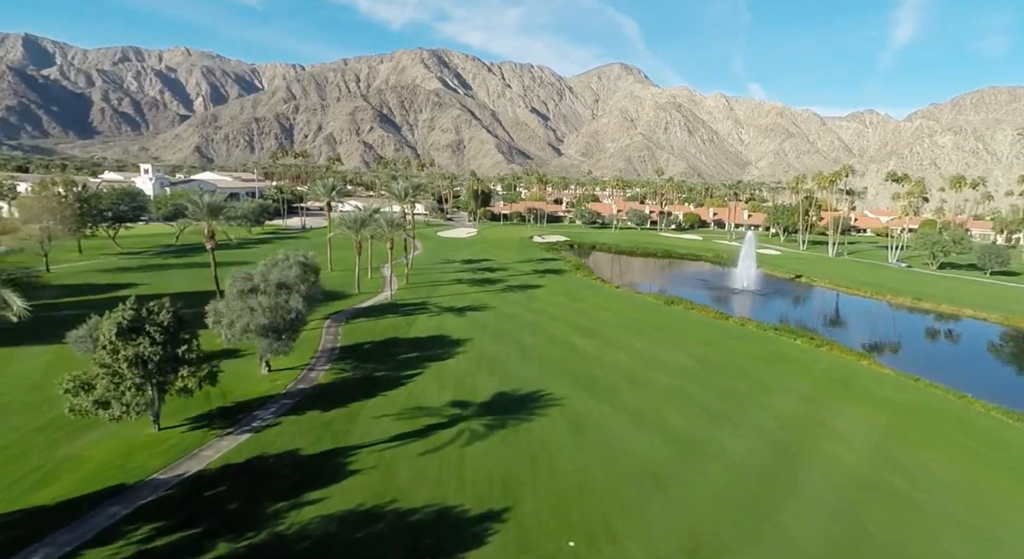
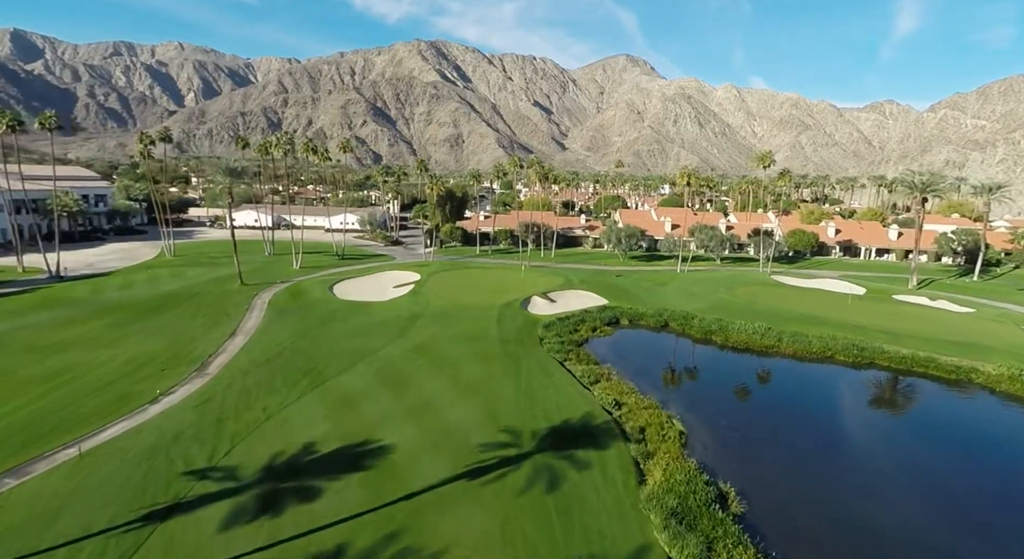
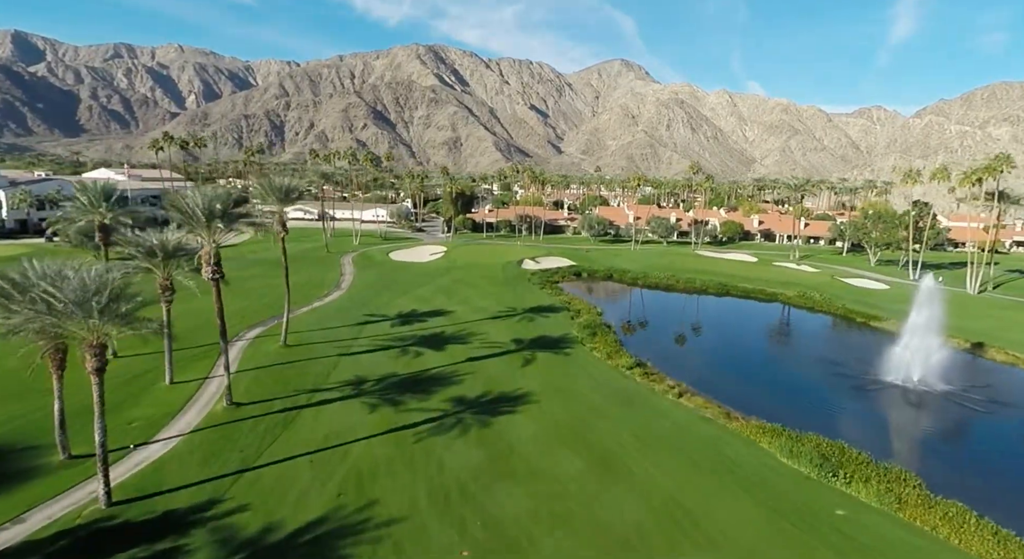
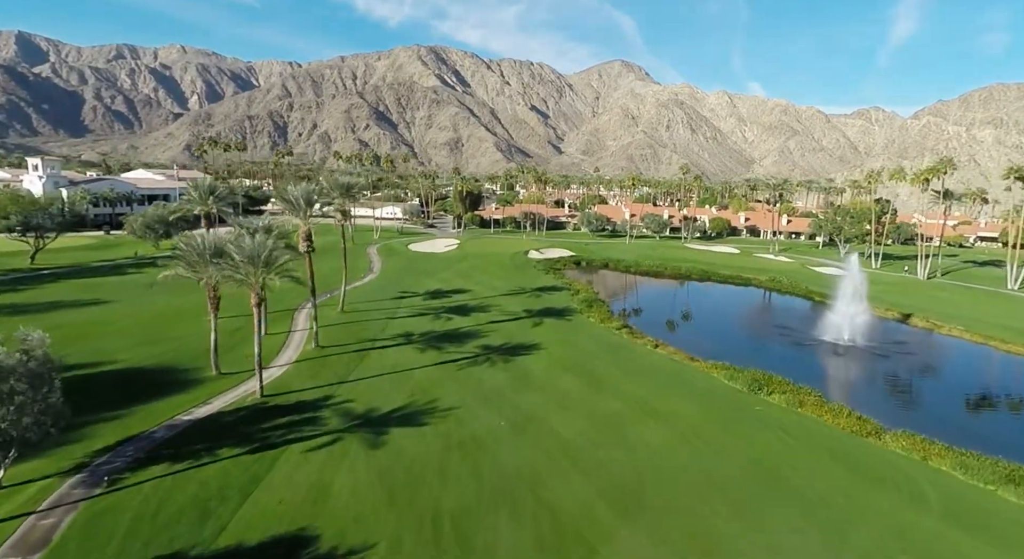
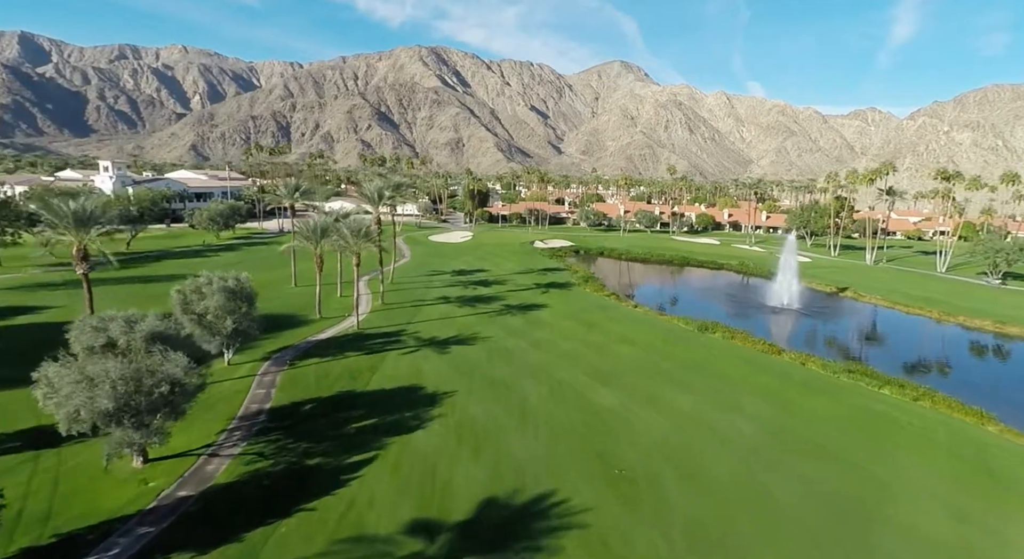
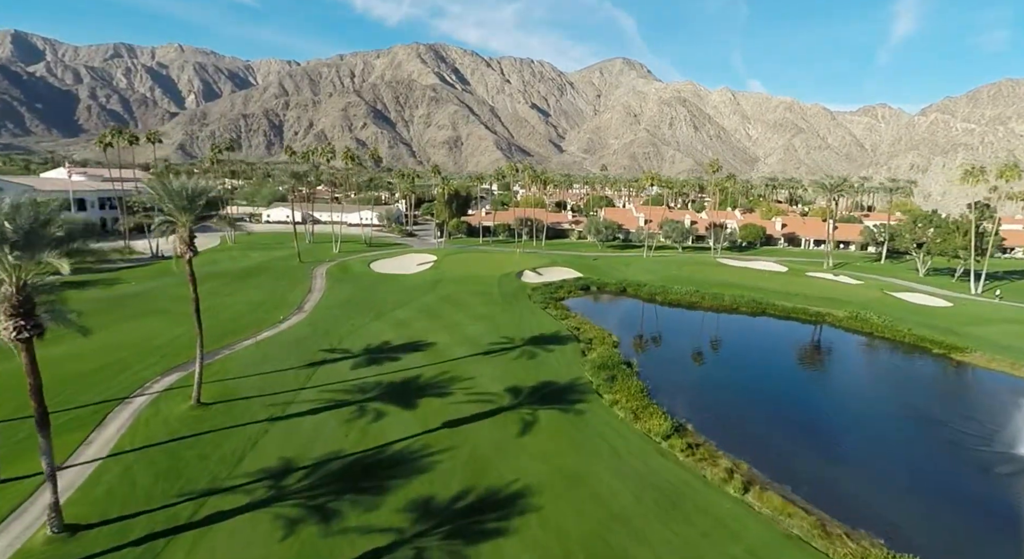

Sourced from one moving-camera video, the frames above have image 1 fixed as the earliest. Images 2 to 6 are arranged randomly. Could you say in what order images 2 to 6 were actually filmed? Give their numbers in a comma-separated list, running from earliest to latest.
5, 4, 3, 6, 2
